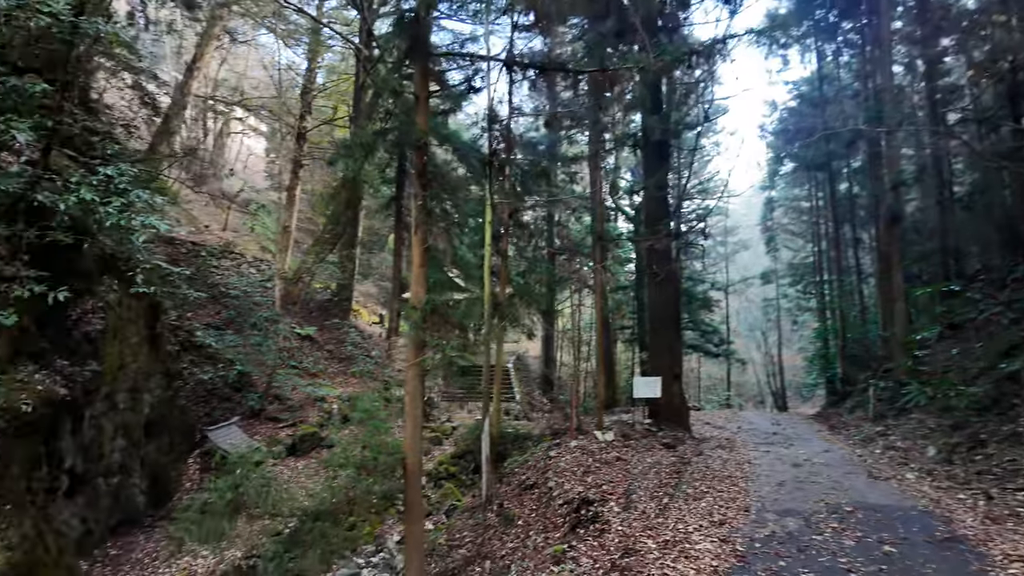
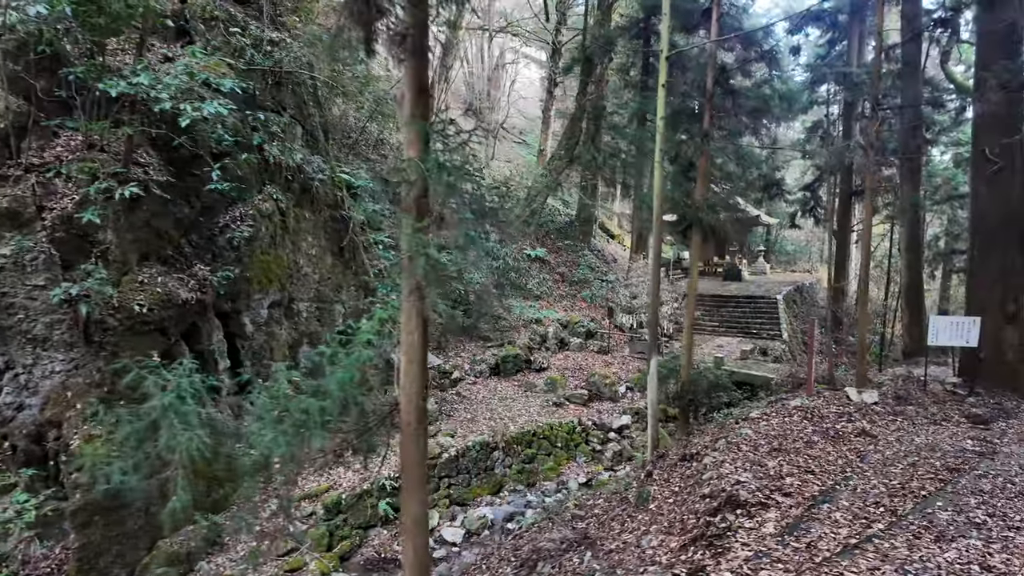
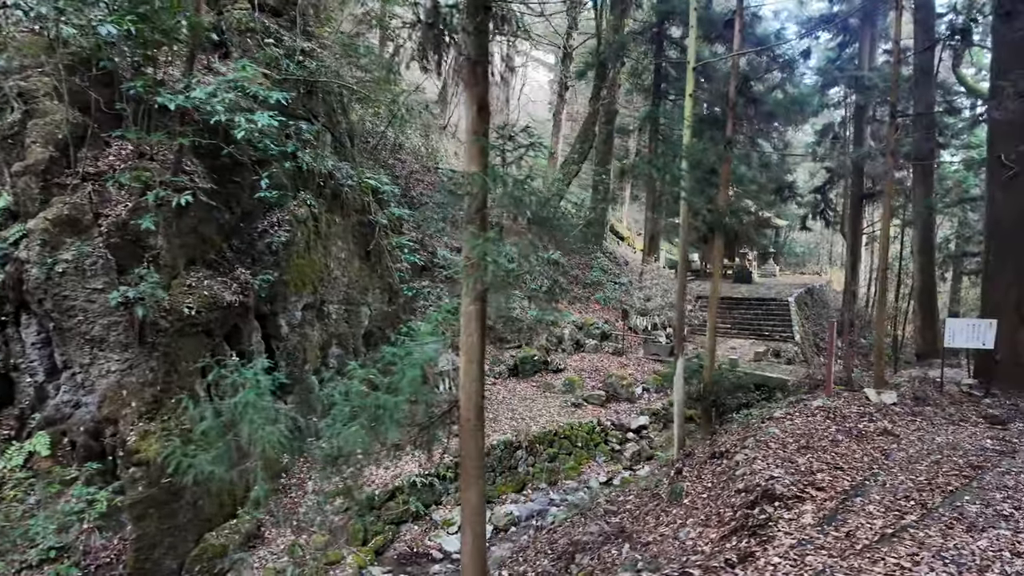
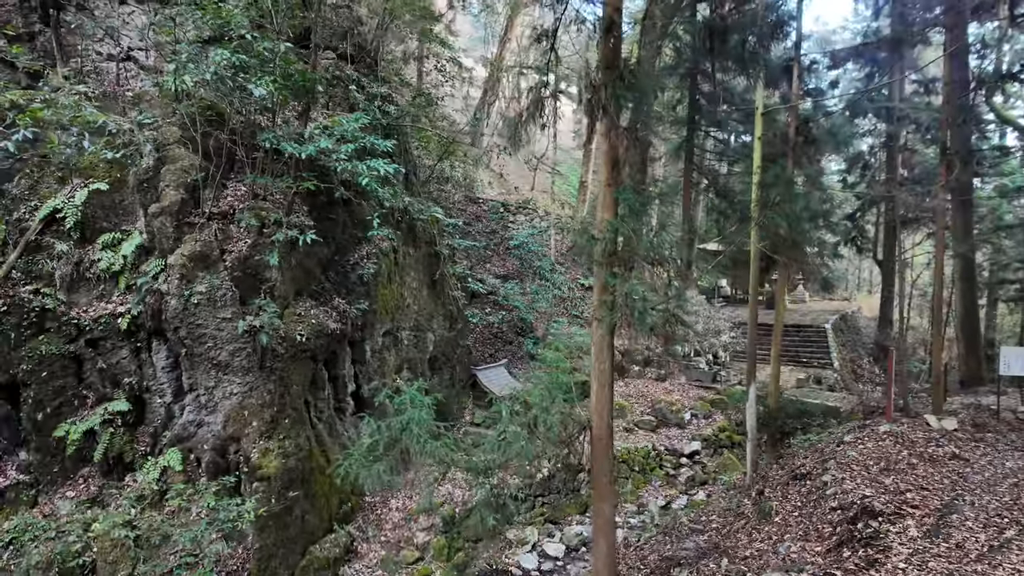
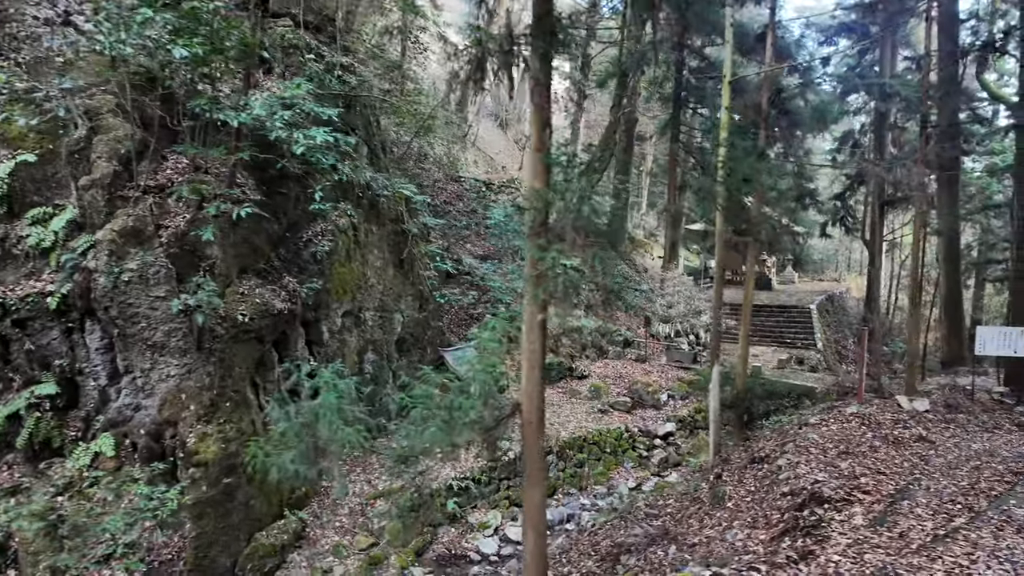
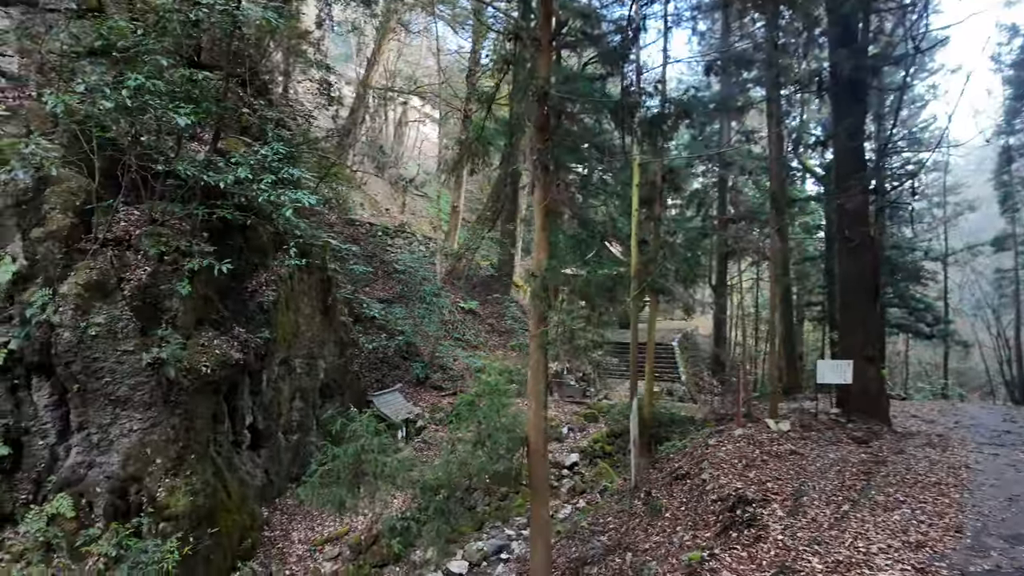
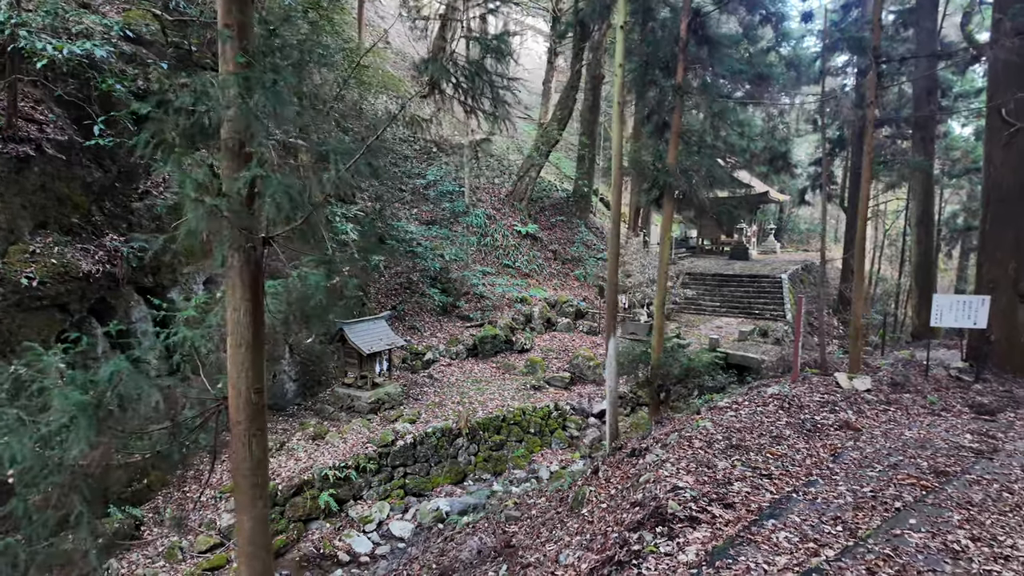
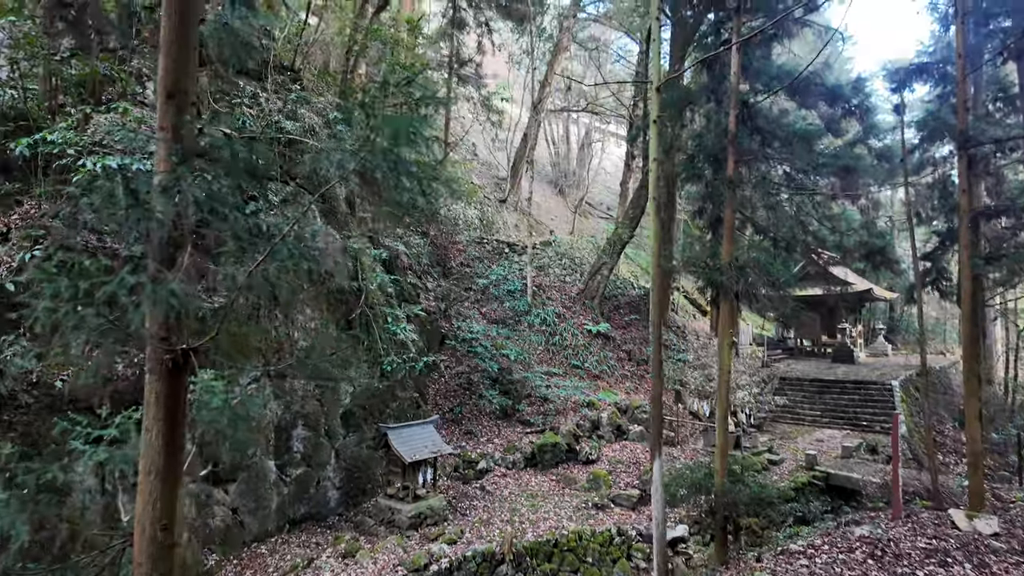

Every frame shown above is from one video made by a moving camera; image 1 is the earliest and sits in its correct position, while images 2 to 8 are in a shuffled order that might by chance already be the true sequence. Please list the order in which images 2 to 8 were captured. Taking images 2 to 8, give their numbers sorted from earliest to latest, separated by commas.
6, 4, 5, 3, 2, 7, 8
